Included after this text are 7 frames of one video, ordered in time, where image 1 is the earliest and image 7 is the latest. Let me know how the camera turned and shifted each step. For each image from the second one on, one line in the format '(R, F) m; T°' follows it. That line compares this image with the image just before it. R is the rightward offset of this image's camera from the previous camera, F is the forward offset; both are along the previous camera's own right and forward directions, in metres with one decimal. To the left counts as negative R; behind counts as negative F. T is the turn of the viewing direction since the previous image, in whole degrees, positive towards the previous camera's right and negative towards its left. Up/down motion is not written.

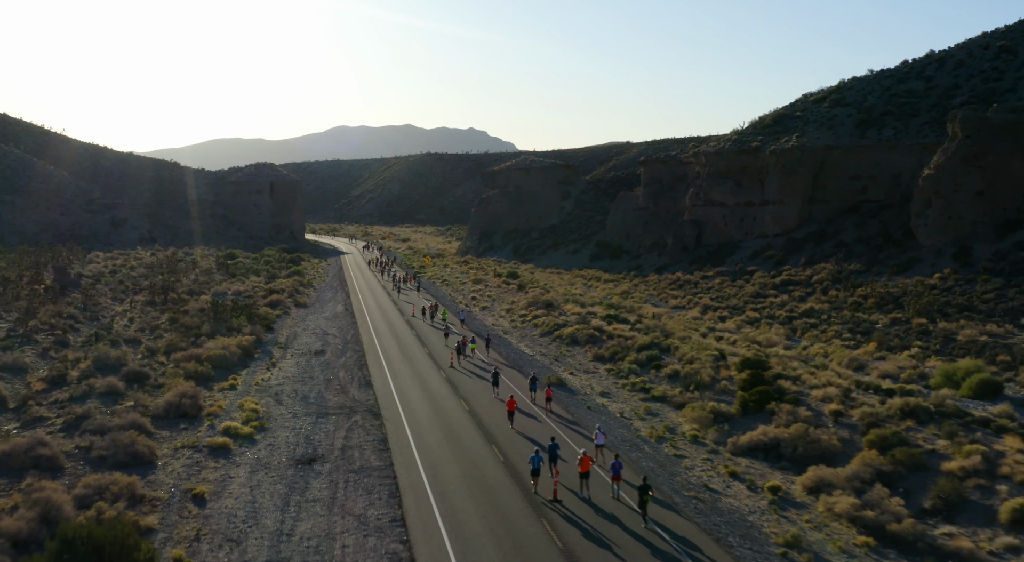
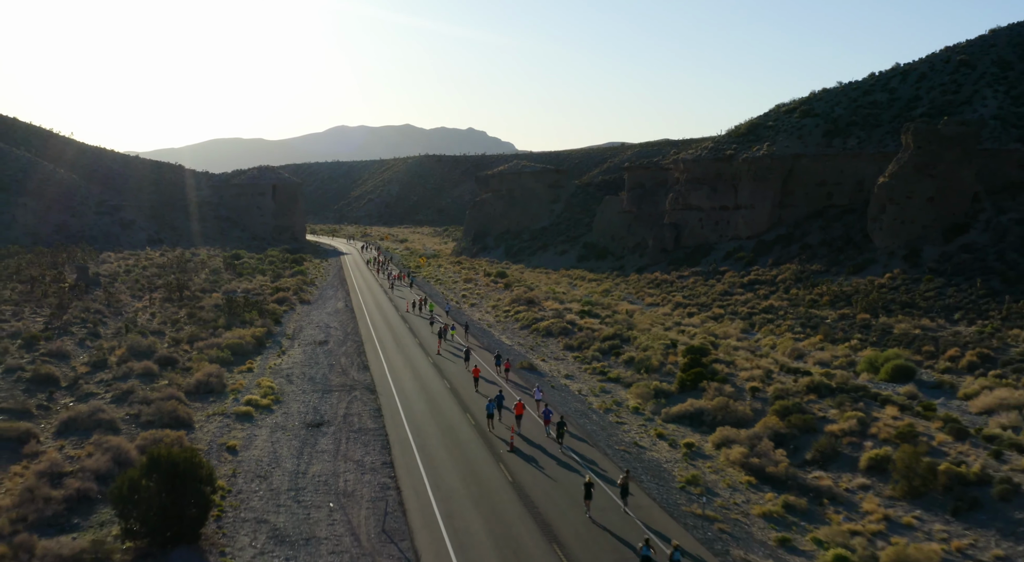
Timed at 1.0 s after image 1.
(+0.7, -3.3) m; 0°
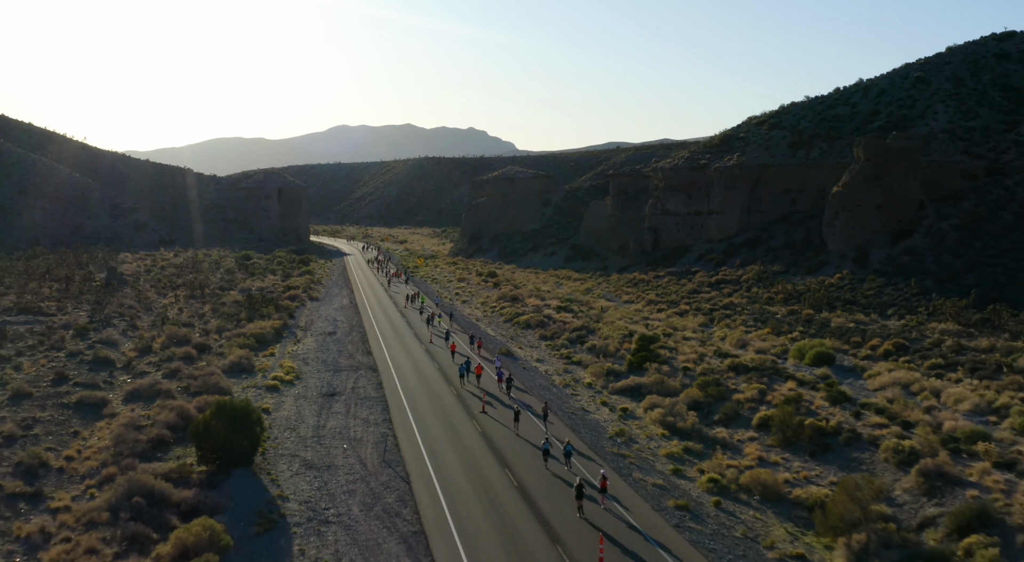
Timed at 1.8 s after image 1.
(+0.8, -4.5) m; 0°
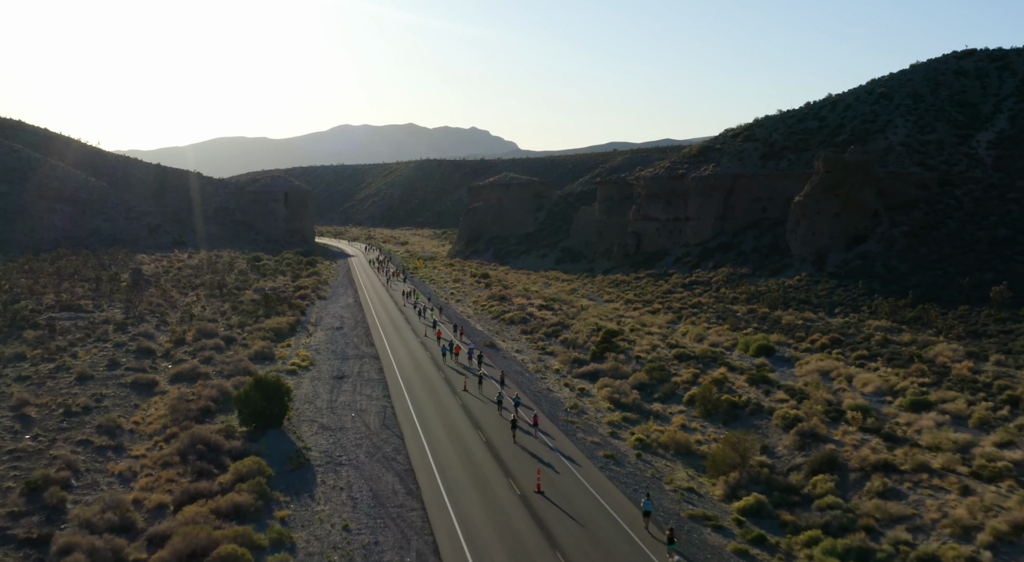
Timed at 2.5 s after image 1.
(+0.9, -4.5) m; 0°
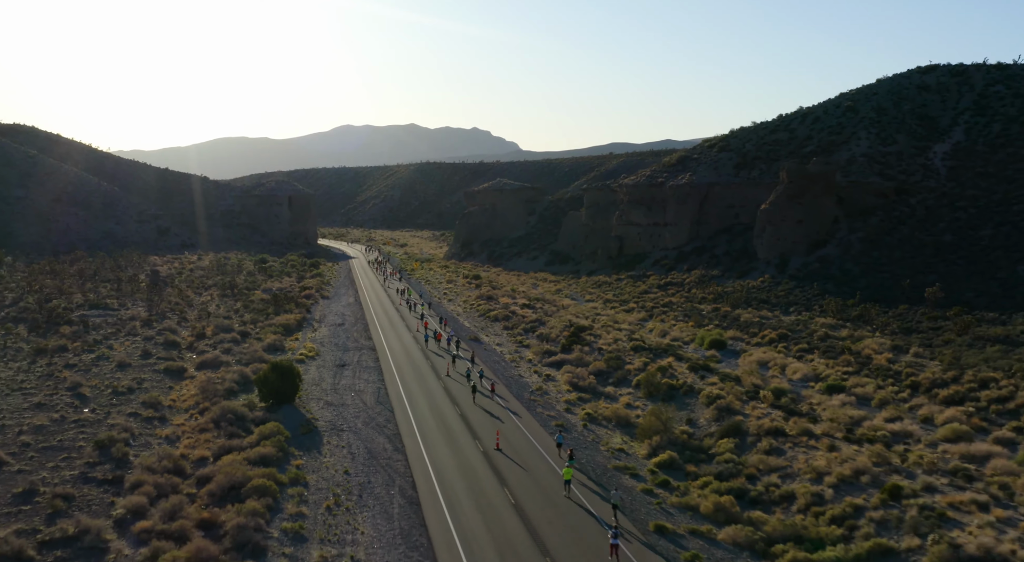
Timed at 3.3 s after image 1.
(+1.1, -4.4) m; 0°
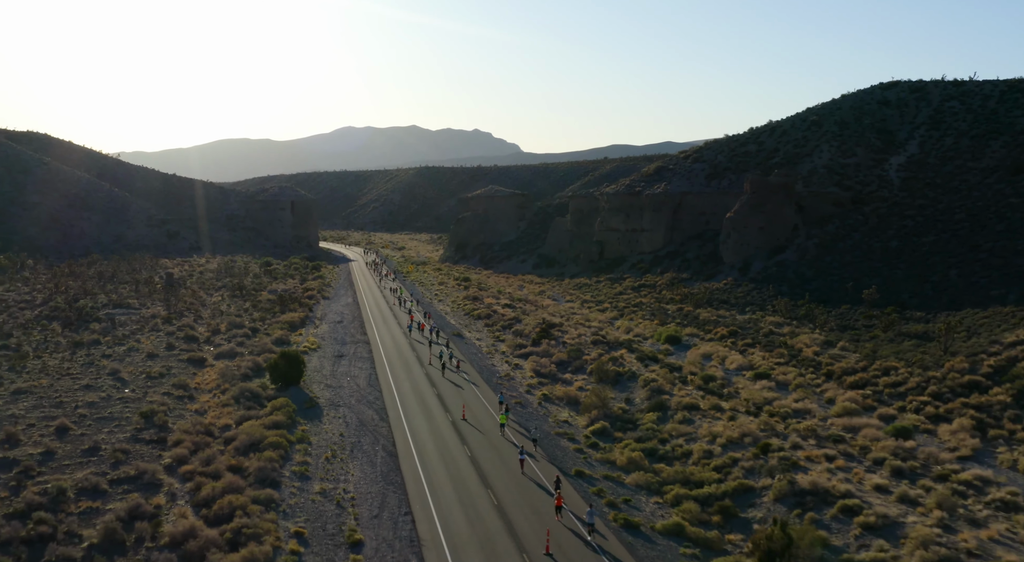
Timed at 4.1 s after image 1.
(+1.4, -5.0) m; 0°
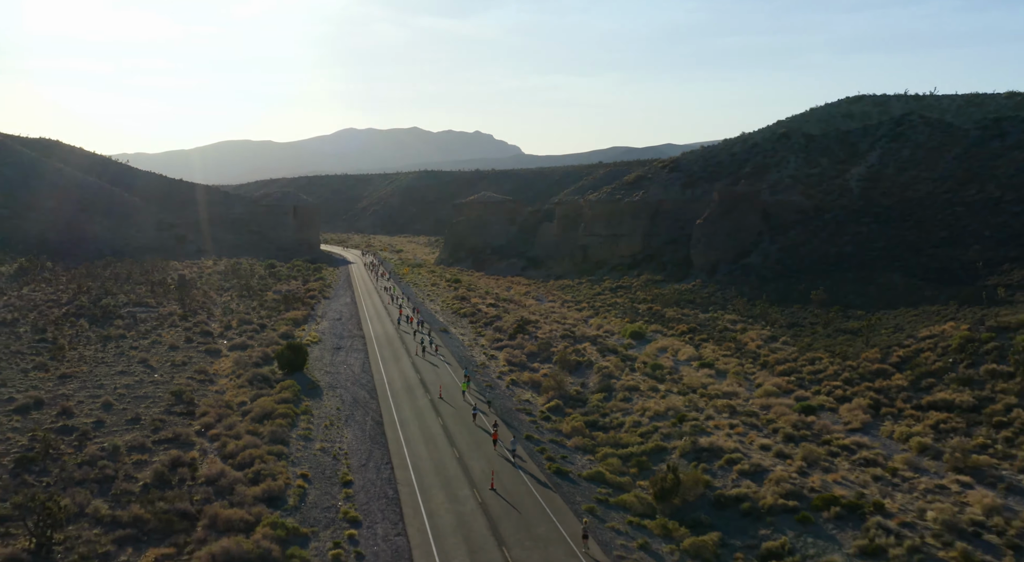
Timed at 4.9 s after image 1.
(+1.4, -5.0) m; 0°
